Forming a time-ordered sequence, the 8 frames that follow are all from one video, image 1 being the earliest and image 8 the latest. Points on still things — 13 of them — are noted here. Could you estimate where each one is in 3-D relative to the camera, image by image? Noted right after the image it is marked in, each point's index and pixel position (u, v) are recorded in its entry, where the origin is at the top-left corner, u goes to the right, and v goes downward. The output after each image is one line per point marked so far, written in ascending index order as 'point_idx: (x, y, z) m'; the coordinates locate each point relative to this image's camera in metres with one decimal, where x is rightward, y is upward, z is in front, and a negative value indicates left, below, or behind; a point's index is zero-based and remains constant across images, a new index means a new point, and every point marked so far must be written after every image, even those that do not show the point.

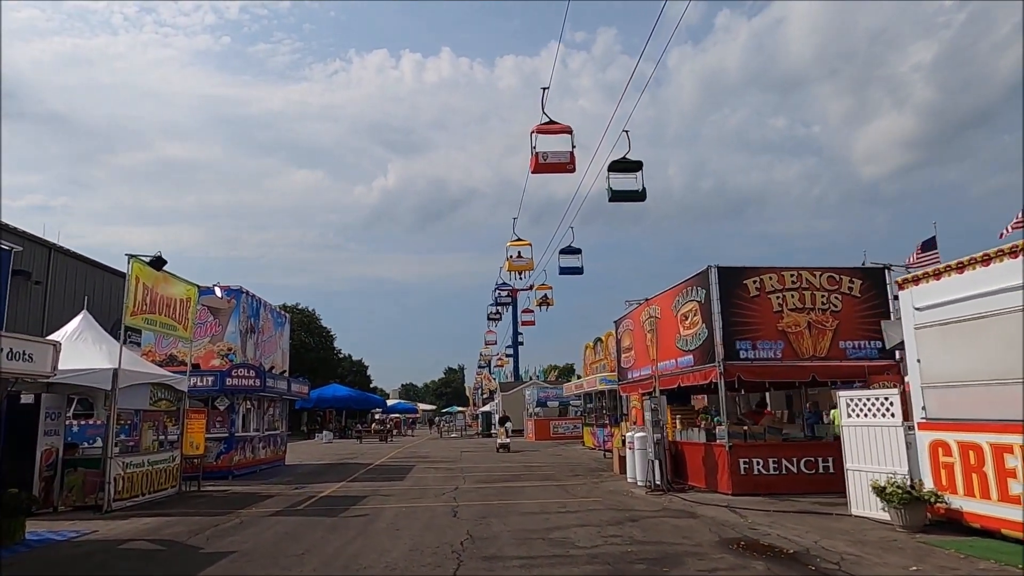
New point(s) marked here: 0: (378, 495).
0: (-2.8, -4.3, +15.5) m
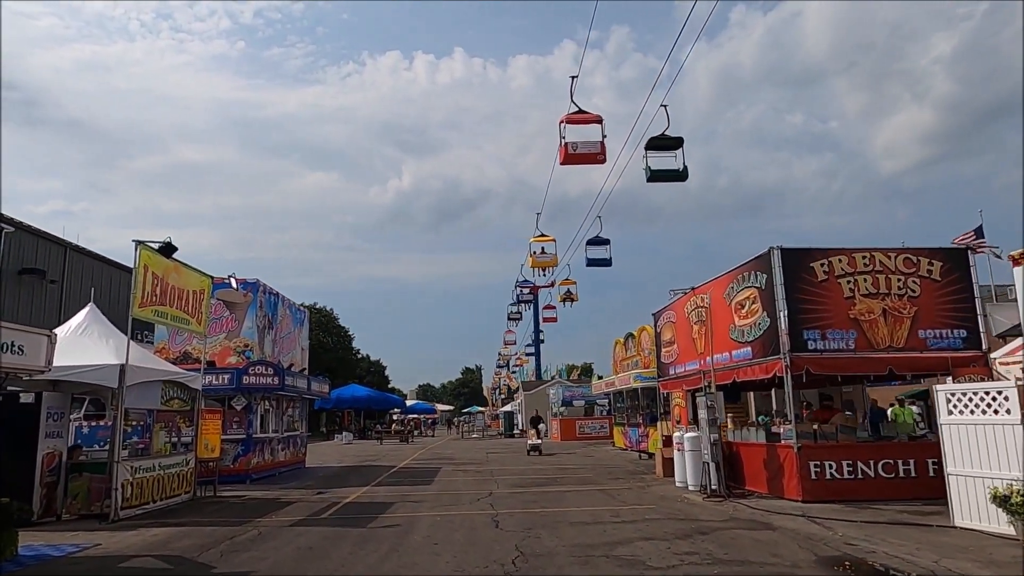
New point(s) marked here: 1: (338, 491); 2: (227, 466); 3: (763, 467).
0: (-2.0, -4.1, +14.3) m
1: (-3.9, -4.5, +16.7) m
2: (-7.3, -4.5, +19.1) m
3: (+4.5, -3.2, +13.4) m
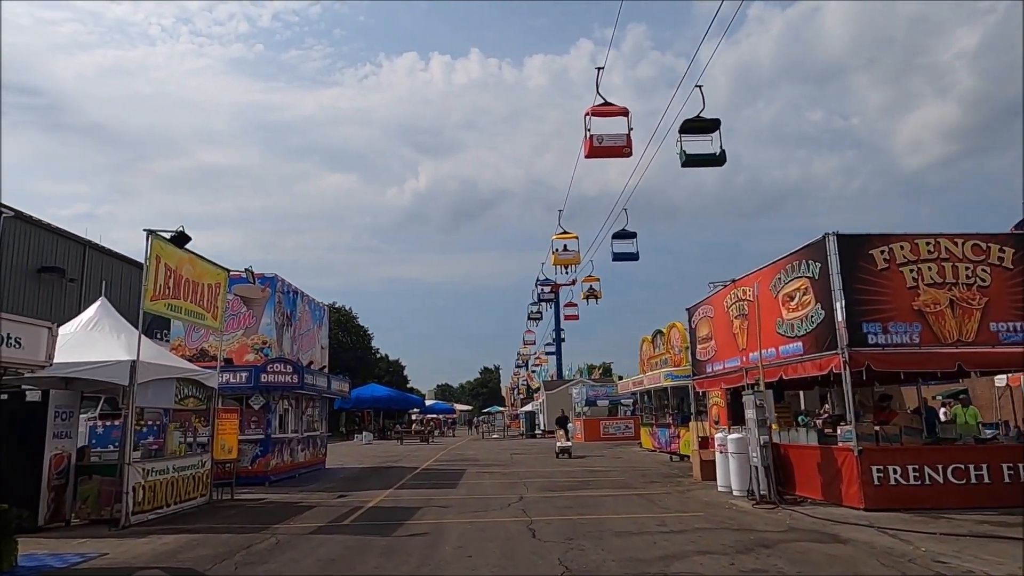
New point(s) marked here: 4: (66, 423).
0: (-1.4, -3.9, +13.4) m
1: (-3.2, -4.4, +15.9) m
2: (-6.5, -4.4, +18.4) m
3: (+5.1, -3.0, +12.4) m
4: (-7.3, -2.2, +12.2) m
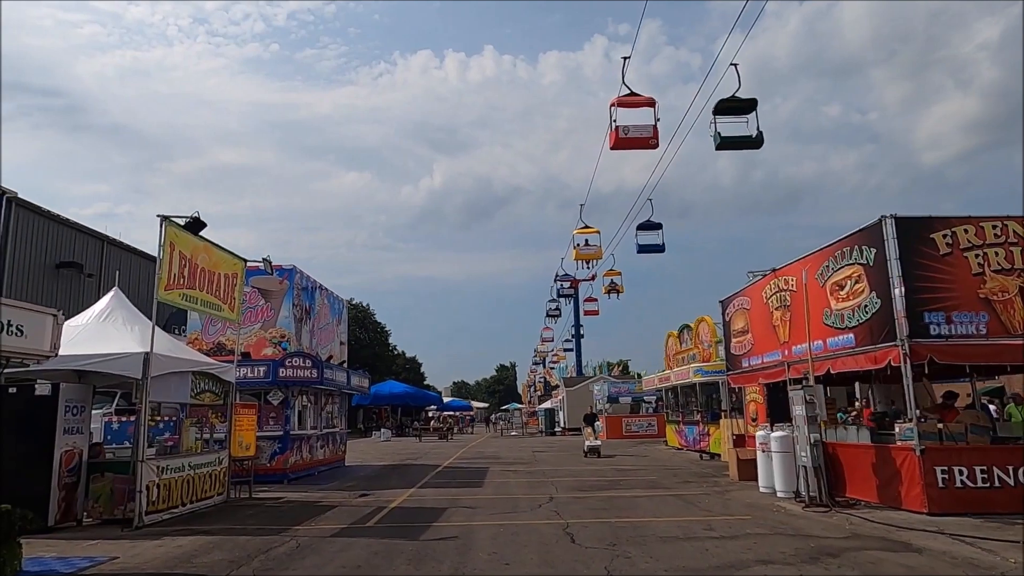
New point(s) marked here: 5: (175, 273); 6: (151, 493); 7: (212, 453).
0: (-0.9, -3.8, +12.8) m
1: (-2.6, -4.2, +15.2) m
2: (-5.9, -4.2, +17.8) m
3: (+5.6, -2.8, +11.6) m
4: (-6.8, -2.0, +11.6) m
5: (-5.6, +0.2, +12.4) m
6: (-5.5, -3.1, +11.5) m
7: (-5.4, -3.0, +13.5) m
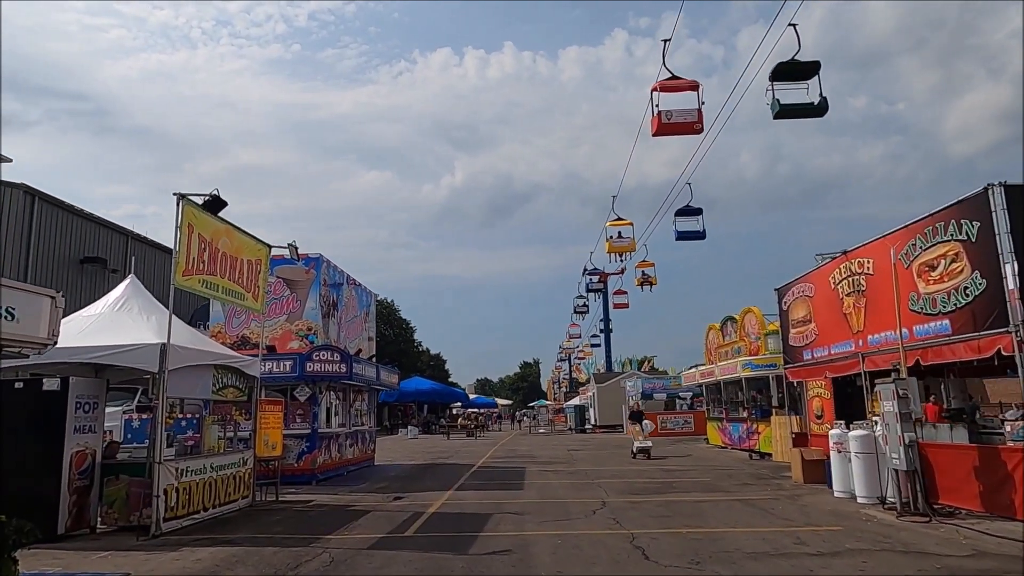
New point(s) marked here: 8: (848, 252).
0: (-0.1, -3.5, +11.6) m
1: (-1.8, -3.9, +14.1) m
2: (-5.0, -4.0, +16.8) m
3: (+6.3, -2.6, +10.2) m
4: (-6.0, -1.8, +10.6) m
5: (-4.8, +0.5, +11.4) m
6: (-4.8, -2.9, +10.4) m
7: (-4.6, -2.8, +12.5) m
8: (+6.2, +0.7, +13.8) m
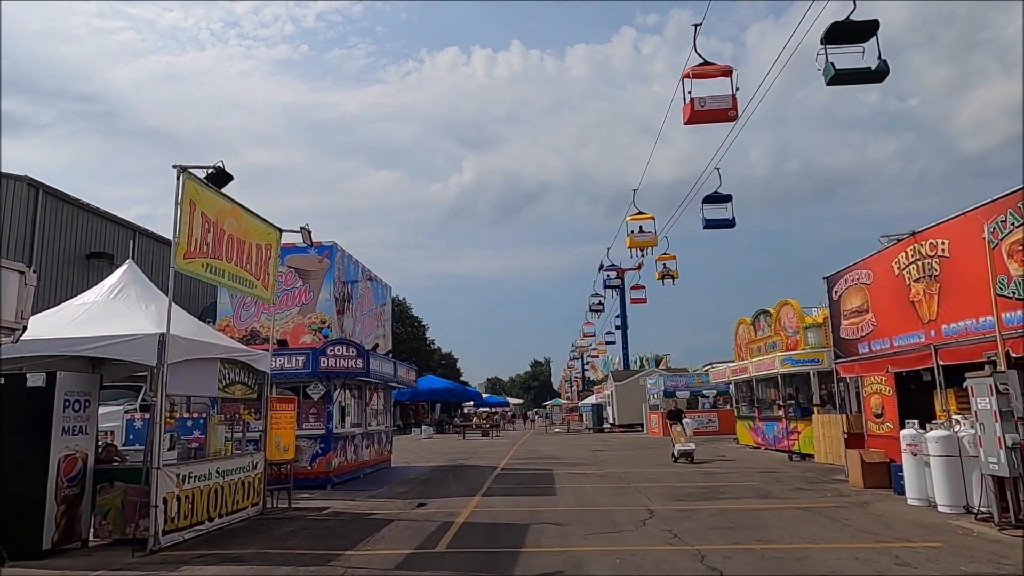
0: (+0.5, -3.3, +10.4) m
1: (-1.2, -3.7, +12.9) m
2: (-4.3, -3.8, +15.6) m
3: (+6.9, -2.3, +8.9) m
4: (-5.5, -1.6, +9.5) m
5: (-4.3, +0.7, +10.2) m
6: (-4.2, -2.7, +9.2) m
7: (-4.0, -2.6, +11.3) m
8: (+6.8, +0.9, +12.5) m
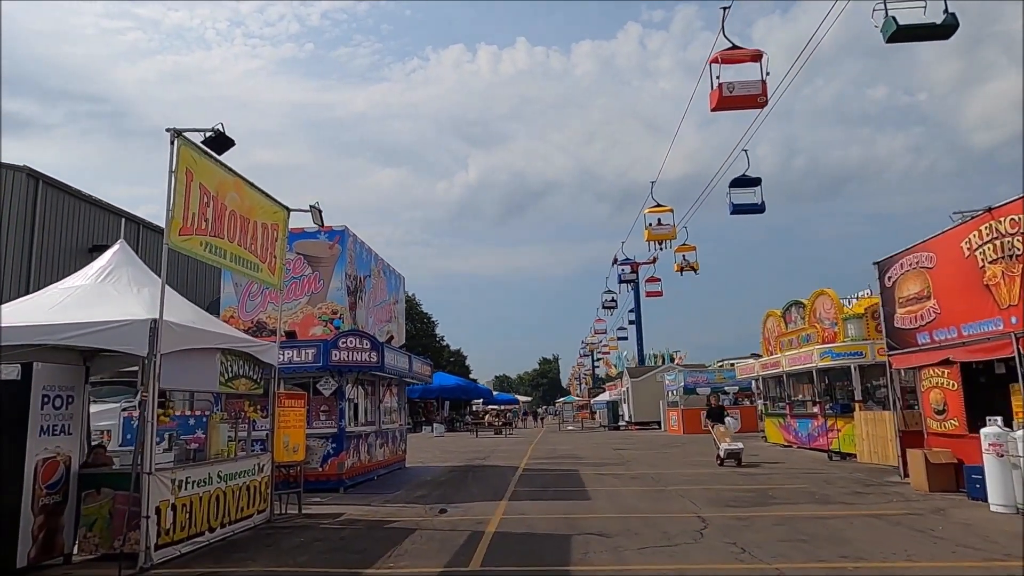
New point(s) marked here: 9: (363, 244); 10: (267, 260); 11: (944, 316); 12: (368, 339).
0: (+1.0, -3.0, +9.2) m
1: (-0.7, -3.5, +11.7) m
2: (-3.8, -3.5, +14.4) m
3: (+7.3, -2.0, +7.7) m
4: (-5.0, -1.4, +8.3) m
5: (-3.8, +0.9, +9.0) m
6: (-3.8, -2.5, +8.1) m
7: (-3.6, -2.3, +10.2) m
8: (+7.3, +1.2, +11.3) m
9: (-3.5, +1.0, +17.5) m
10: (-3.6, +0.4, +11.1) m
11: (+7.5, -0.5, +13.0) m
12: (-2.9, -1.0, +15.0) m
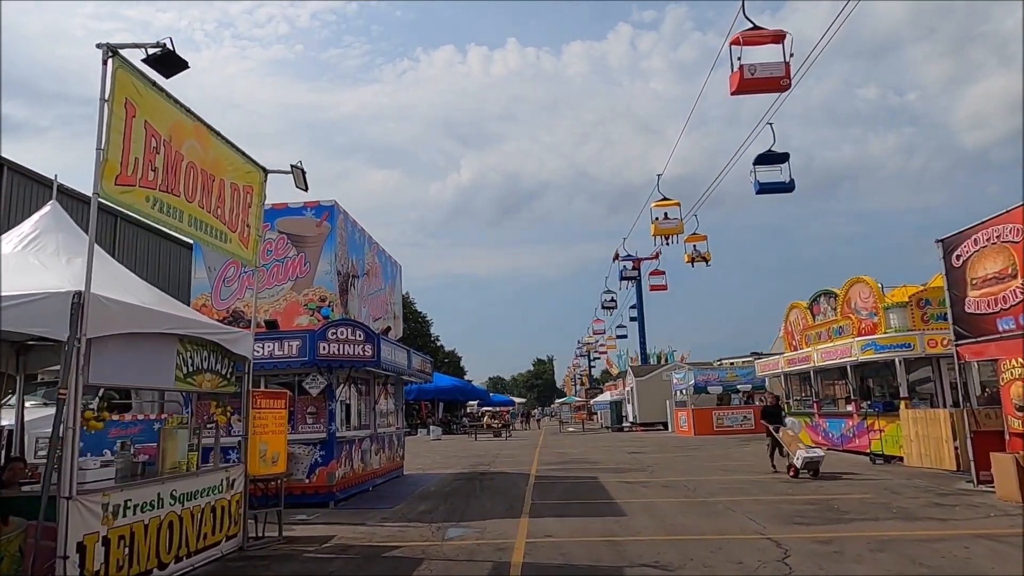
0: (+1.3, -2.7, +7.2) m
1: (-0.4, -3.1, +9.7) m
2: (-3.5, -3.2, +12.4) m
3: (+7.7, -1.7, +5.8) m
4: (-4.7, -1.1, +6.3) m
5: (-3.5, +1.2, +7.0) m
6: (-3.4, -2.2, +6.1) m
7: (-3.2, -2.0, +8.2) m
8: (+7.6, +1.6, +9.4) m
9: (-3.2, +1.3, +15.5) m
10: (-3.3, +0.7, +9.2) m
11: (+7.8, -0.1, +11.1) m
12: (-2.6, -0.7, +13.0) m
